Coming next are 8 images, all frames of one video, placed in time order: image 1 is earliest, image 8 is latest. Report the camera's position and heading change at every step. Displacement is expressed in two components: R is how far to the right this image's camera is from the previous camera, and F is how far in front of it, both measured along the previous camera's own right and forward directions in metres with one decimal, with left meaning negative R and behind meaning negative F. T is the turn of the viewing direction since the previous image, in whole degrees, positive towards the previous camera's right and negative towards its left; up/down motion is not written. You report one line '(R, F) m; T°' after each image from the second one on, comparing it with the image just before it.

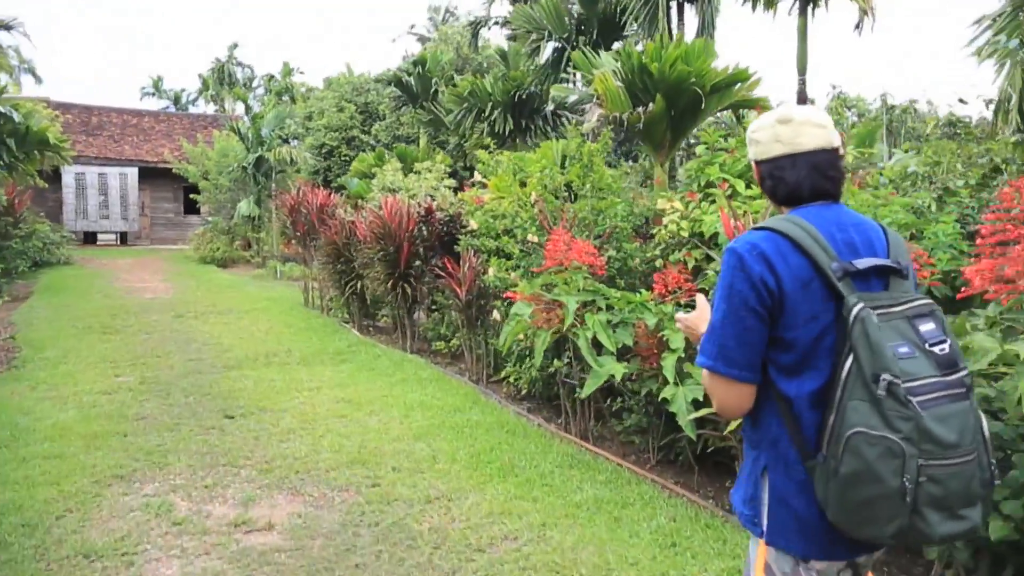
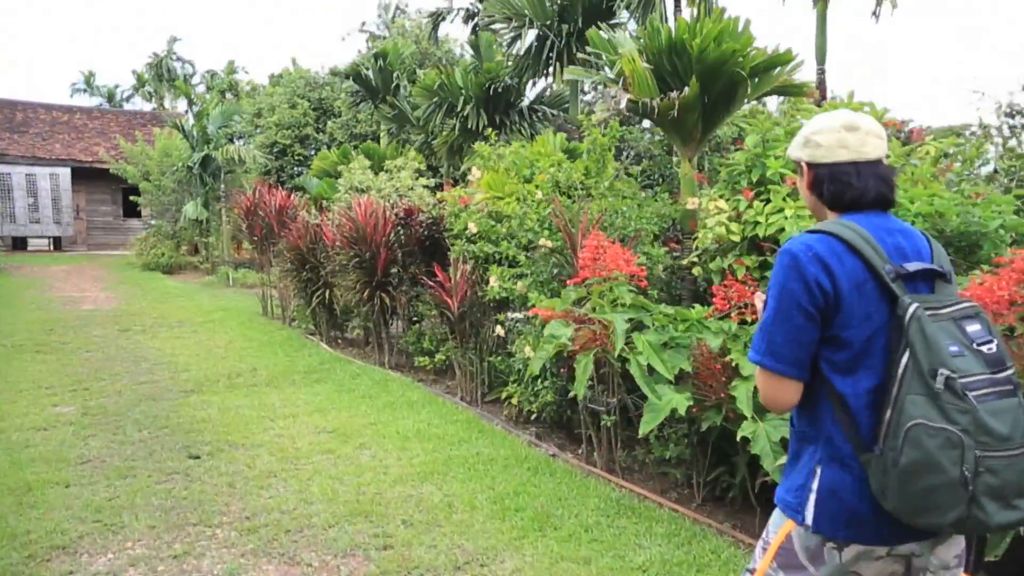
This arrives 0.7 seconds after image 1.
(-0.4, +0.7) m; +4°
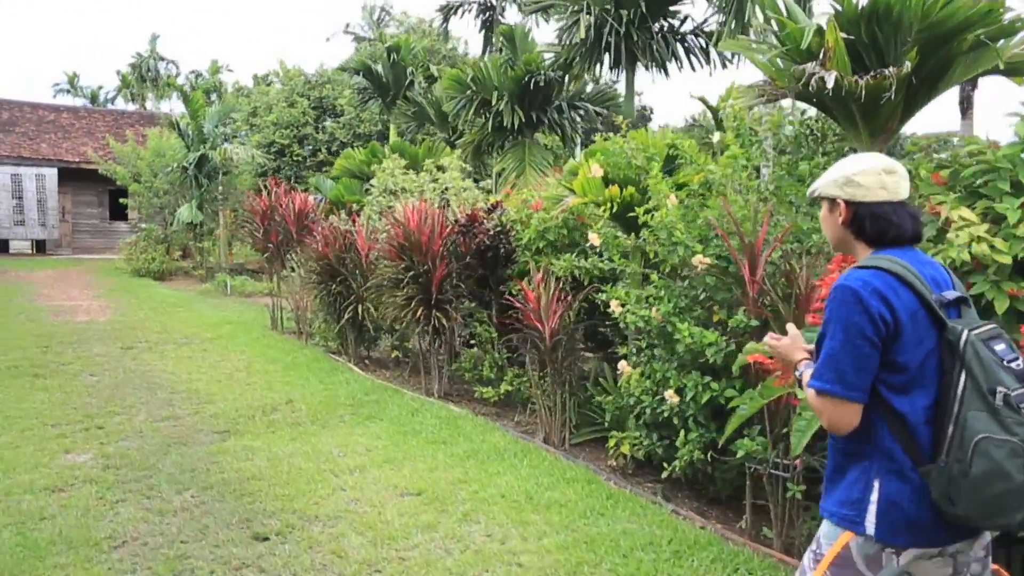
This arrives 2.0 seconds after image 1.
(-0.9, +1.0) m; +2°
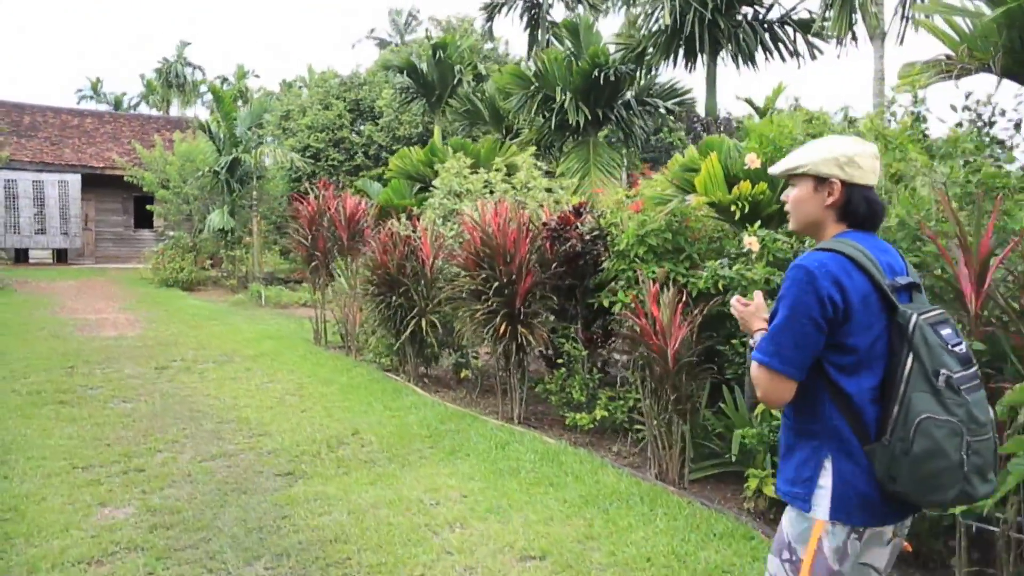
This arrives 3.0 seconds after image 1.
(-0.6, +0.8) m; -2°
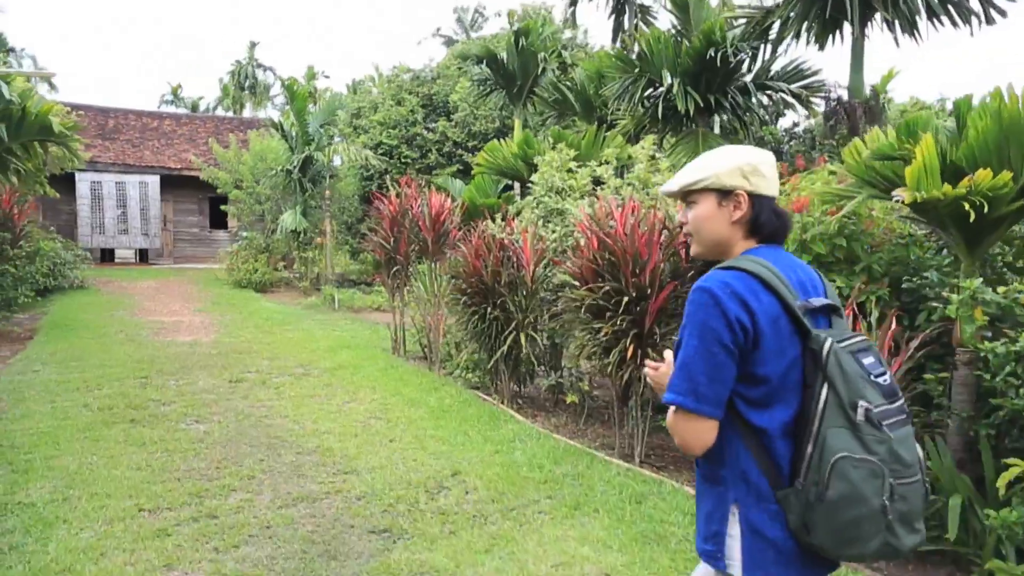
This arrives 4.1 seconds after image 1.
(-0.4, +0.8) m; -5°
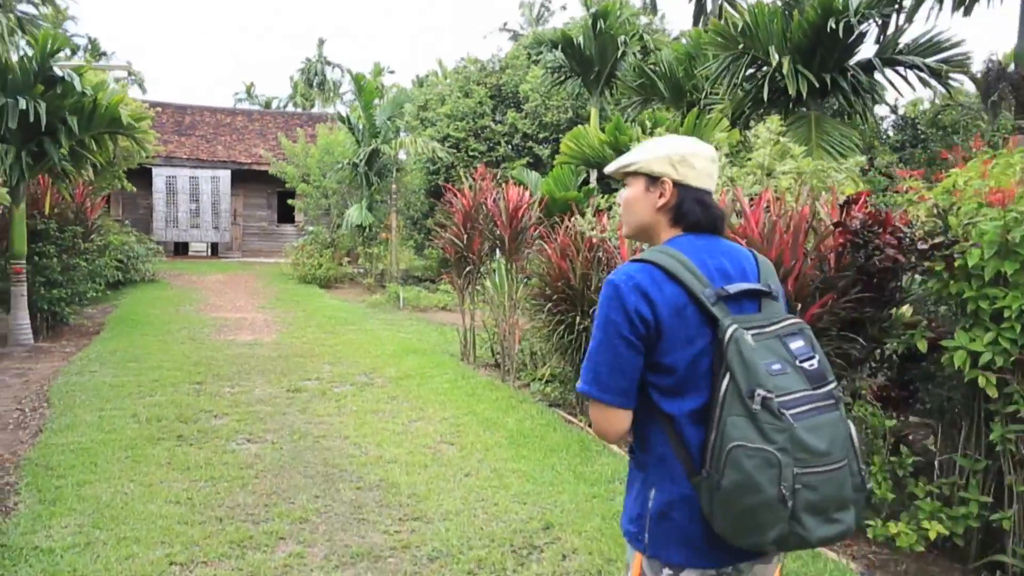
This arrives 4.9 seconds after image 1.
(-0.3, +0.9) m; -5°
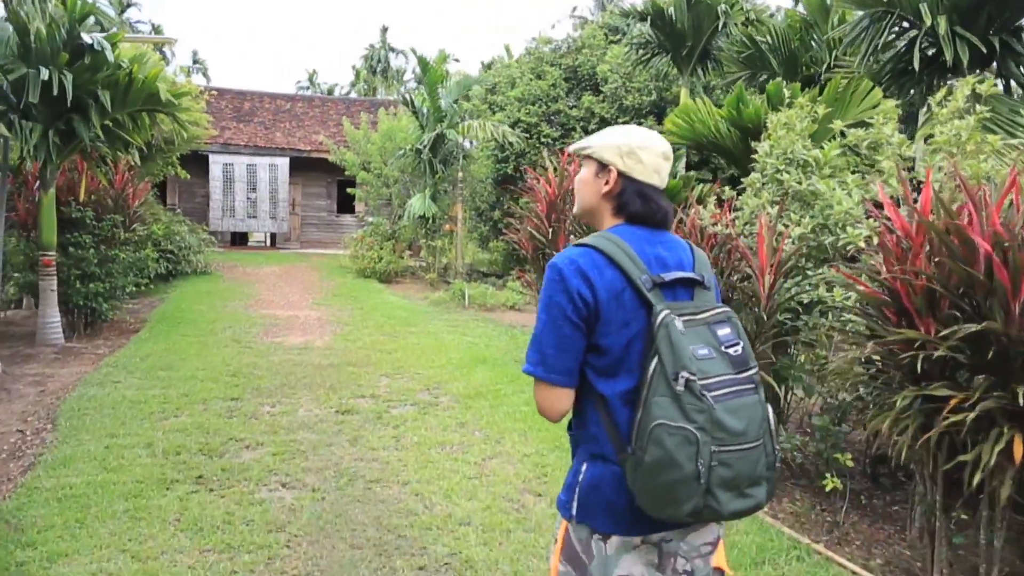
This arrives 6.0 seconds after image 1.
(-0.3, +1.2) m; -5°
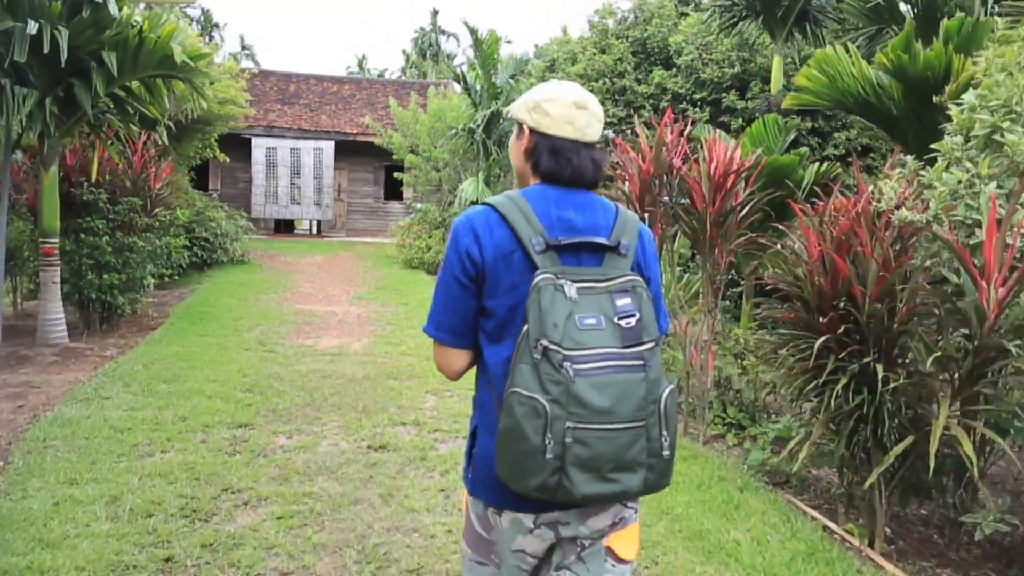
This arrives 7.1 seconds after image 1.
(-0.2, +1.3) m; -4°
